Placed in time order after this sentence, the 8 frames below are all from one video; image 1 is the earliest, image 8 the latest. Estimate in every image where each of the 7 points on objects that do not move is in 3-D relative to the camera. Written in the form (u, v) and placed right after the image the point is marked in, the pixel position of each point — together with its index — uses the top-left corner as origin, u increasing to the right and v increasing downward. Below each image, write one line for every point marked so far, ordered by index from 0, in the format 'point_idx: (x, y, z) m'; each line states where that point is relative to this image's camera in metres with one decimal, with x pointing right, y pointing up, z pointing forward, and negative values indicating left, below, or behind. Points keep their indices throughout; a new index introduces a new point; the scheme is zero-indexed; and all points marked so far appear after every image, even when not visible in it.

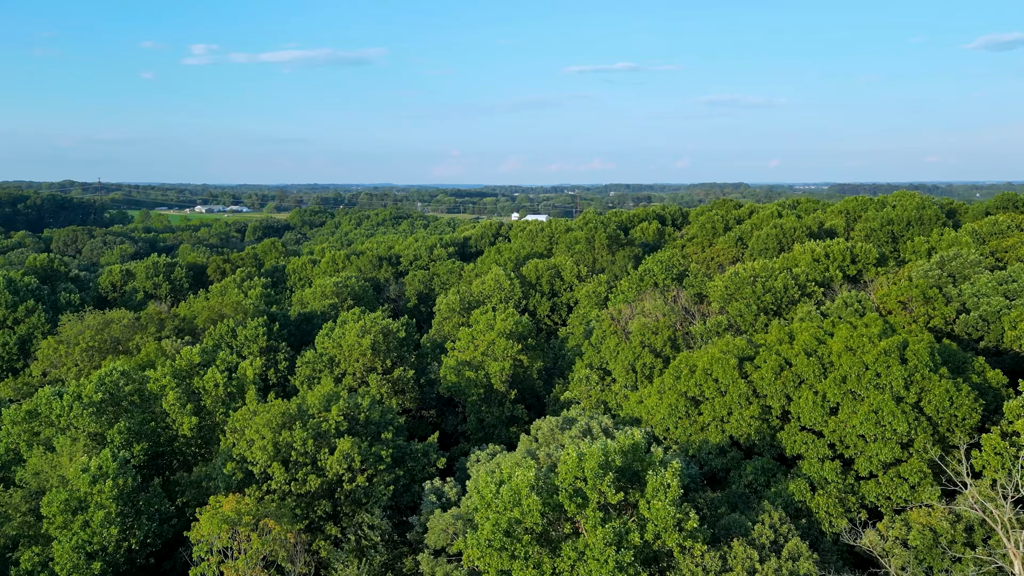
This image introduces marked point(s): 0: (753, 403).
0: (+5.5, -2.6, +17.8) m
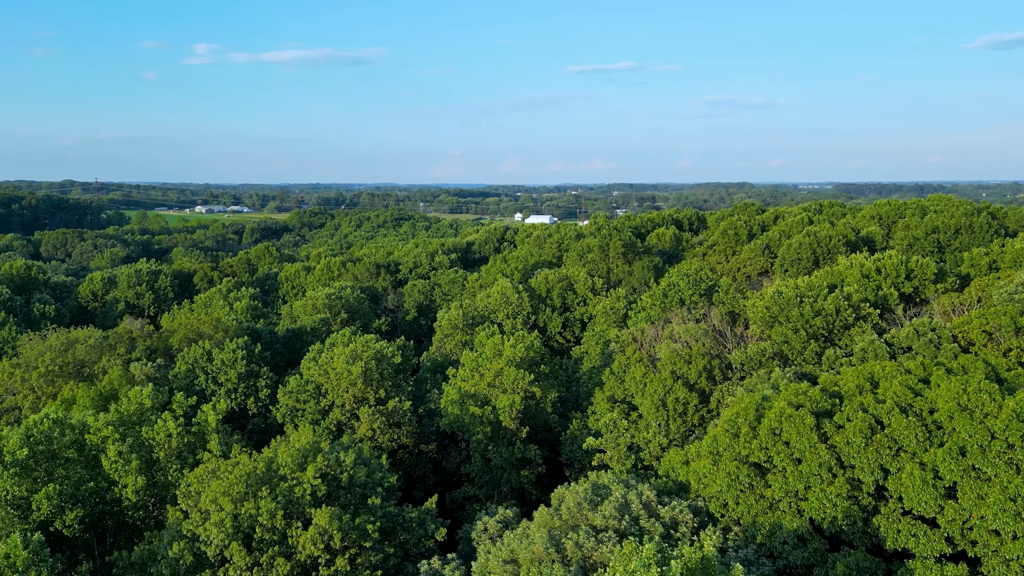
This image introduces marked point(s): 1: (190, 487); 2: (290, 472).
0: (+5.8, -3.4, +14.0) m
1: (-7.0, -4.4, +17.0) m
2: (-4.9, -4.1, +17.2) m
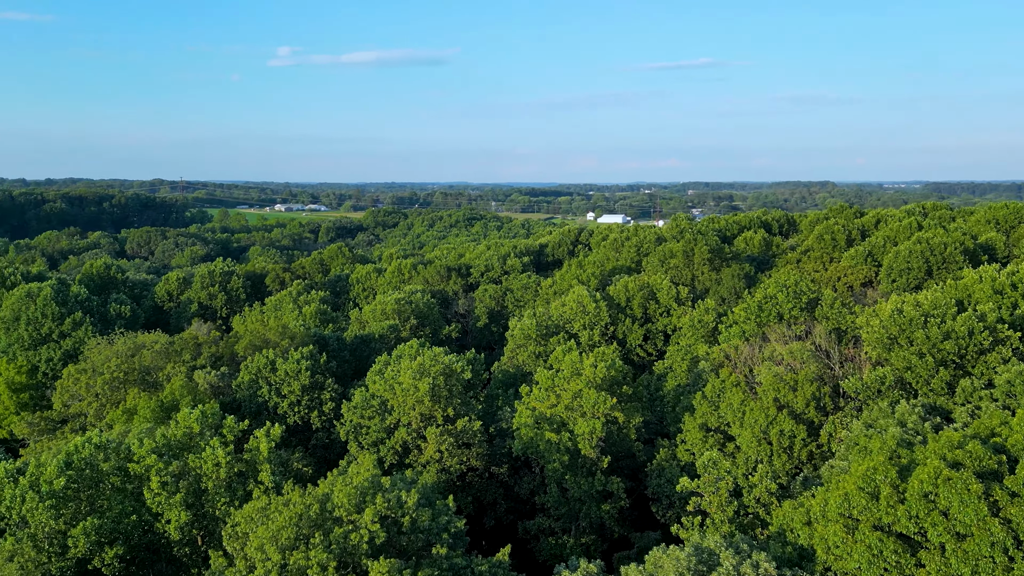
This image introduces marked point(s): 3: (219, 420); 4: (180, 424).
0: (+7.2, -3.9, +11.1) m
1: (-5.4, -4.7, +15.3) m
2: (-3.2, -4.4, +15.3) m
3: (-7.5, -3.4, +19.8) m
4: (-7.9, -3.2, +18.5) m
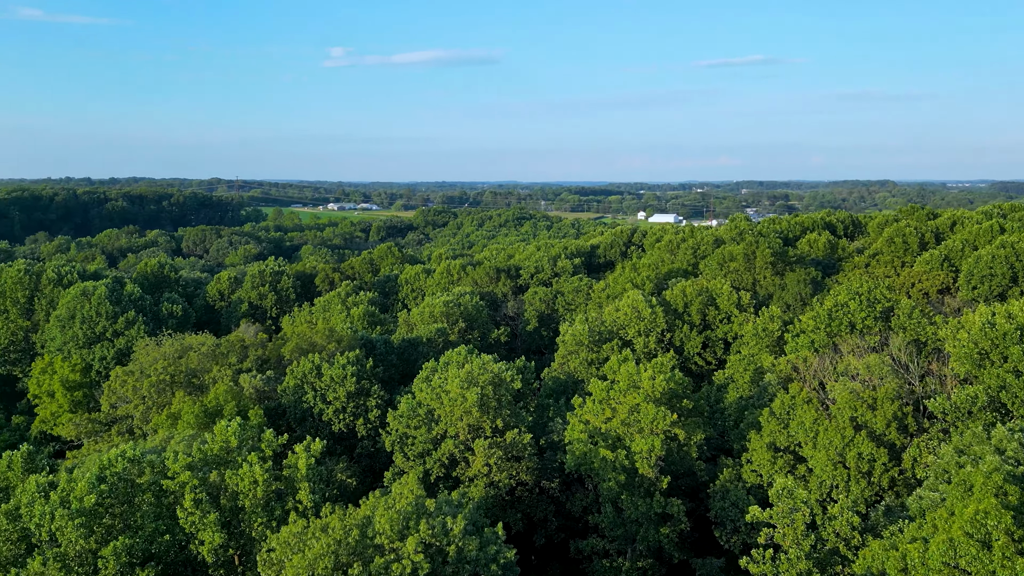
0: (+7.9, -4.1, +9.4) m
1: (-4.4, -4.9, +14.3) m
2: (-2.3, -4.6, +14.2) m
3: (-6.2, -3.5, +19.0) m
4: (-6.7, -3.4, +17.7) m
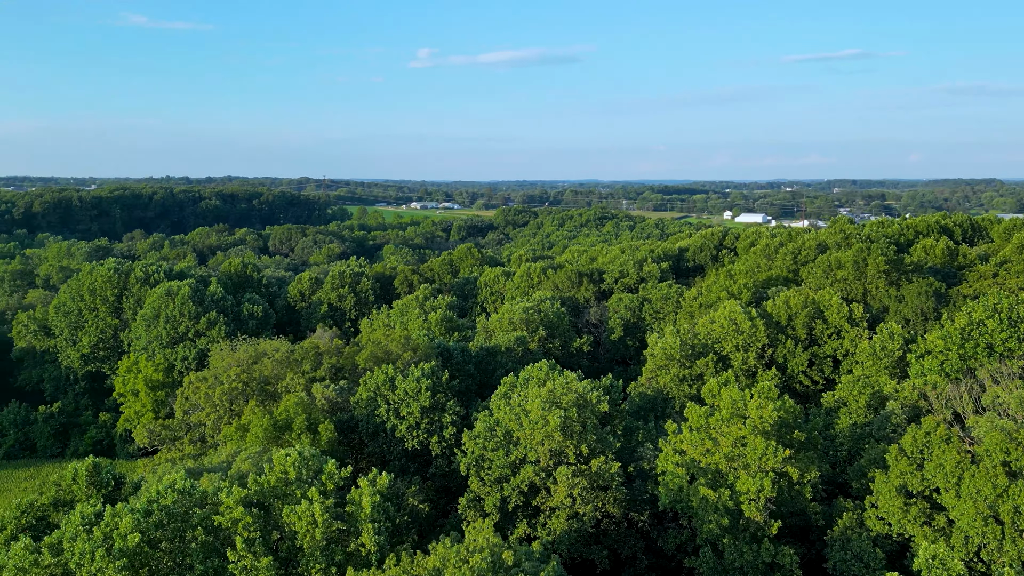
0: (+8.8, -4.6, +6.4) m
1: (-3.0, -5.2, +12.6) m
2: (-0.8, -4.9, +12.2) m
3: (-4.2, -3.8, +17.4) m
4: (-4.9, -3.7, +16.1) m
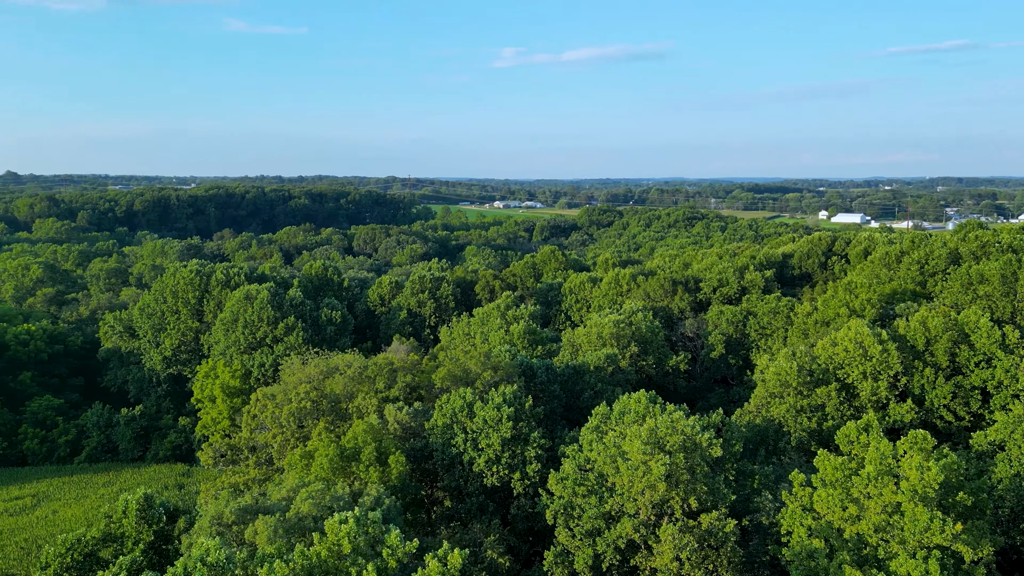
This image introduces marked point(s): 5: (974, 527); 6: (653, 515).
0: (+9.4, -5.3, +2.4) m
1: (-1.6, -5.7, +9.8) m
2: (+0.4, -5.5, +9.2) m
3: (-2.4, -4.3, +14.7) m
4: (-3.1, -4.2, +13.5) m
5: (+9.7, -5.0, +16.4) m
6: (+3.4, -5.5, +19.0) m
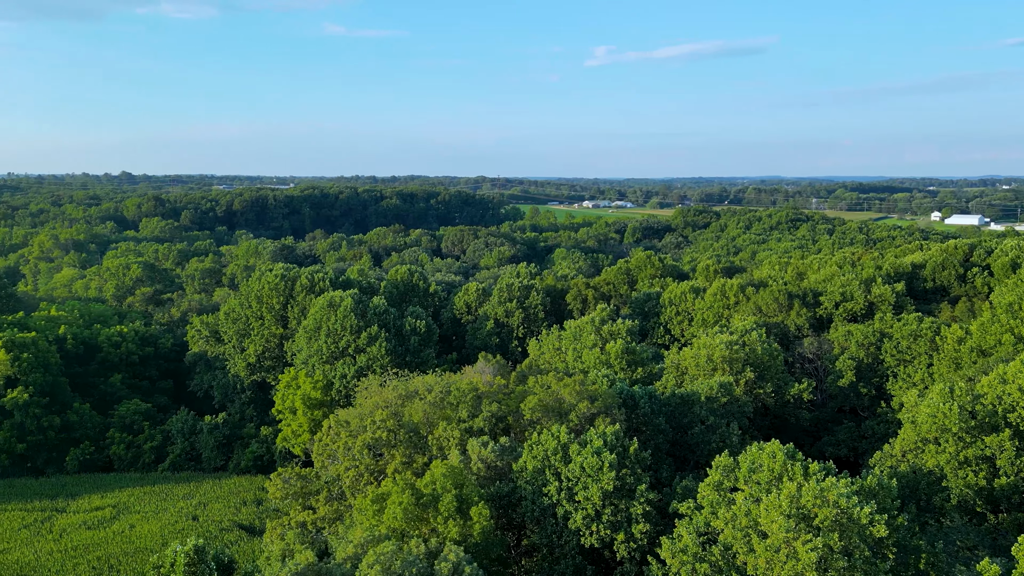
0: (+9.6, -6.0, -2.0) m
1: (-0.5, -6.3, +6.5) m
2: (+1.5, -6.1, +5.7) m
3: (-0.7, -4.9, +11.5) m
4: (-1.6, -4.8, +10.4) m
5: (+11.5, -5.7, +11.8) m
6: (+5.5, -6.2, +15.1) m
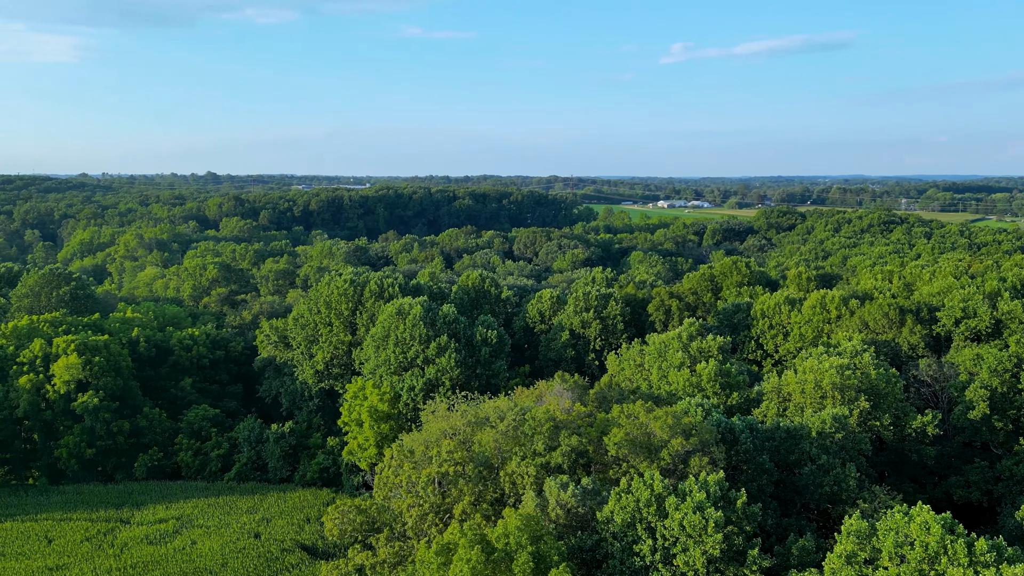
0: (+9.4, -6.7, -5.7) m
1: (+0.1, -6.8, +3.8) m
2: (+2.0, -6.7, +2.8) m
3: (+0.4, -5.4, +8.7) m
4: (-0.6, -5.3, +7.7) m
5: (+12.5, -6.4, +8.0) m
6: (+6.9, -6.8, +11.8) m
